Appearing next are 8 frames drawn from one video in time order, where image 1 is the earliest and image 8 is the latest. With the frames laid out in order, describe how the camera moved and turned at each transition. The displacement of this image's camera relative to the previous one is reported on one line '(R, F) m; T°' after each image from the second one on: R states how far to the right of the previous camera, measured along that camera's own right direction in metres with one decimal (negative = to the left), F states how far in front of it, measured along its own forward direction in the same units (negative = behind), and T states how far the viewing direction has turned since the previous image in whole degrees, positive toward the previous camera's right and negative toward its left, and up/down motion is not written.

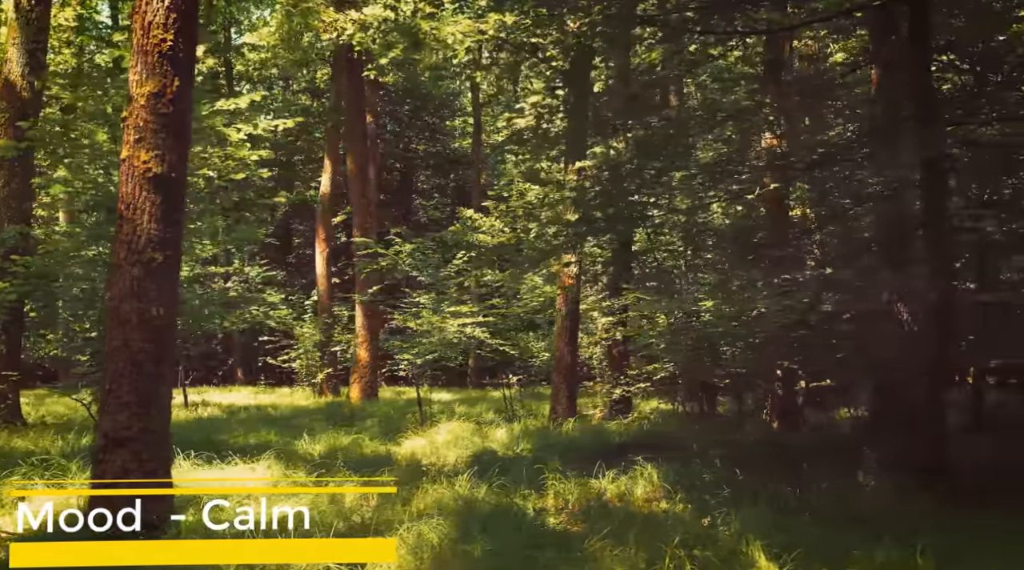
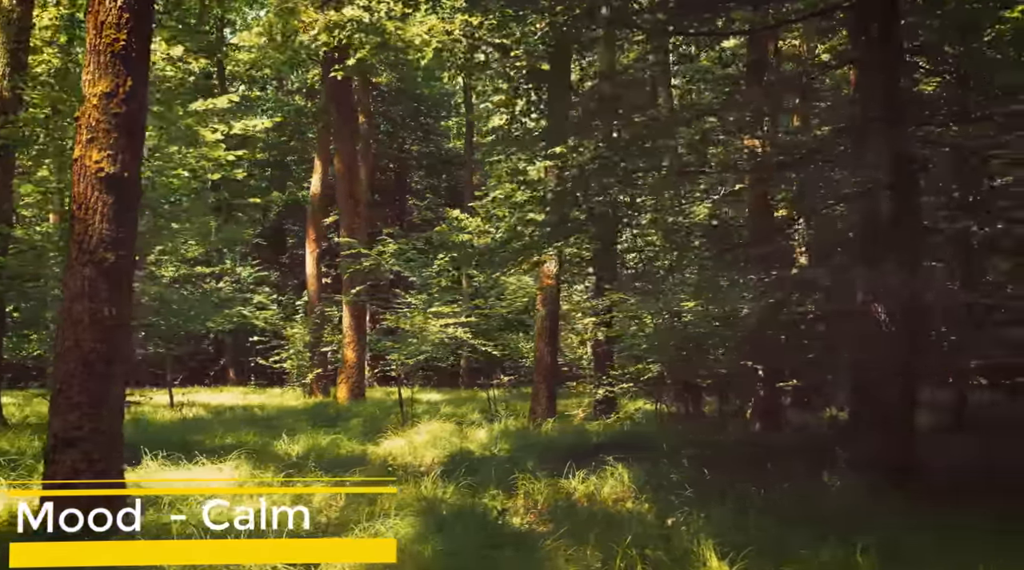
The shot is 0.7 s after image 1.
(+0.2, 0.0) m; 0°
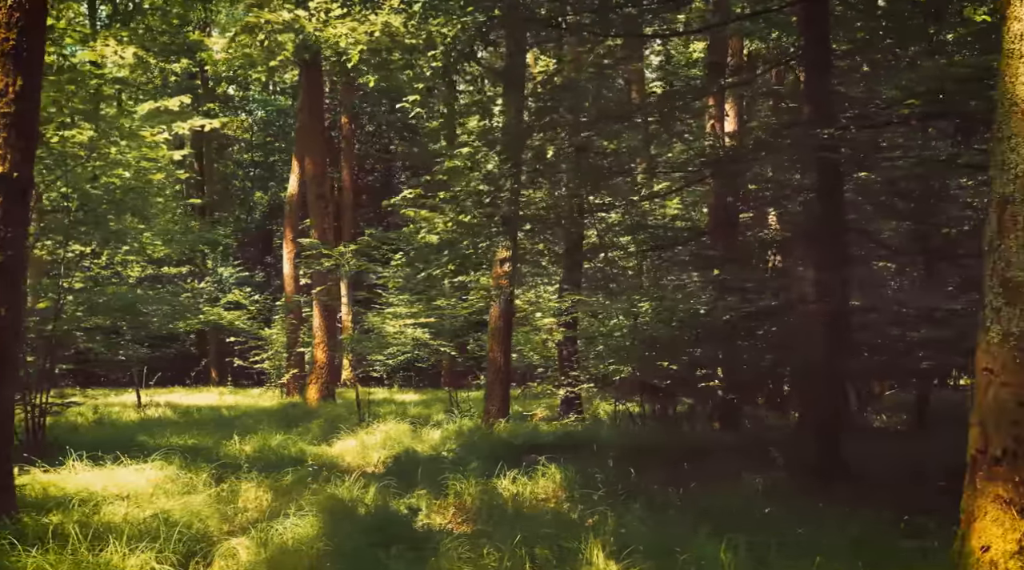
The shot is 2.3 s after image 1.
(+0.5, 0.0) m; +1°
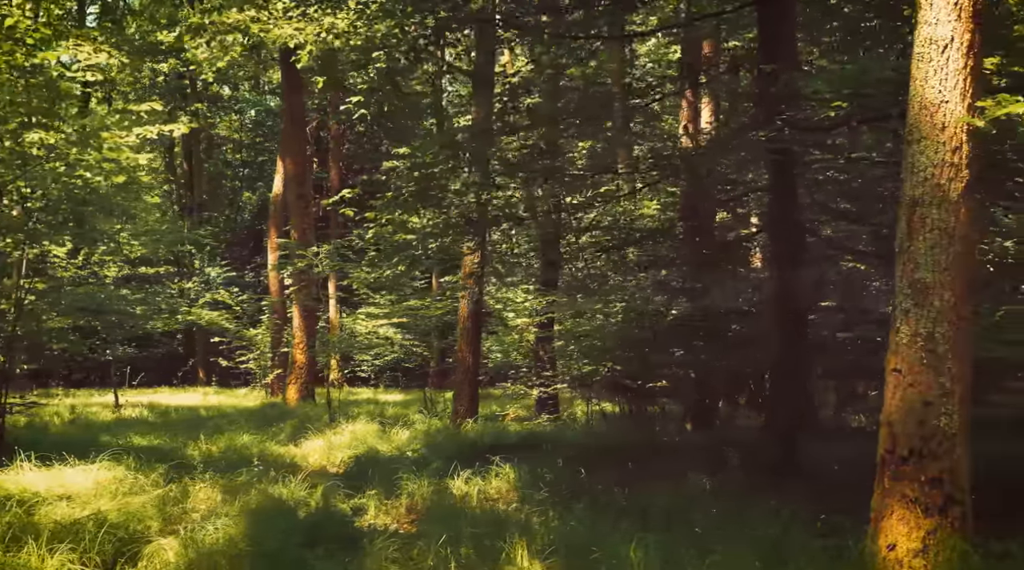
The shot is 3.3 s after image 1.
(+0.3, 0.0) m; +1°
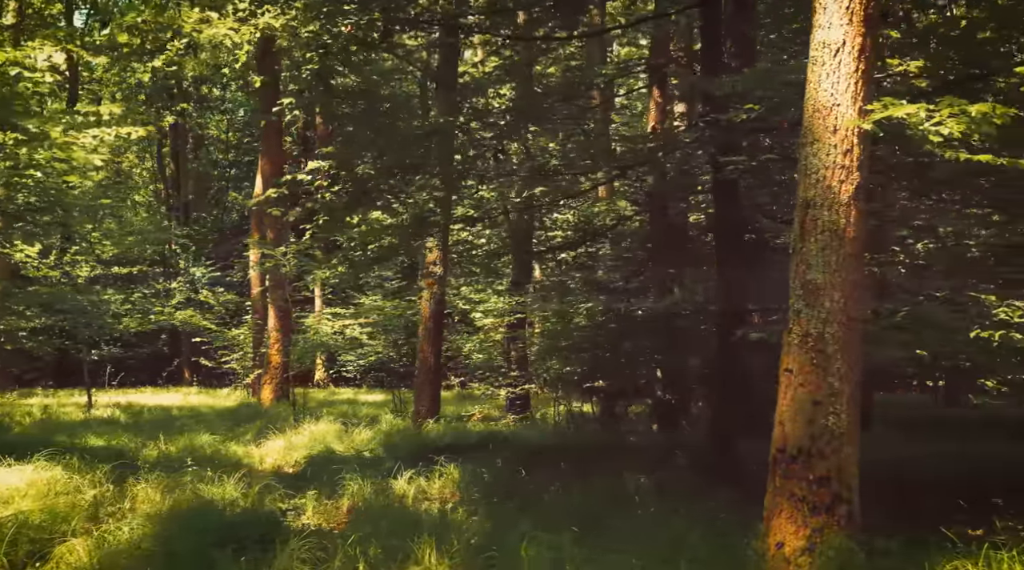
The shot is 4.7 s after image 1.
(+0.4, 0.0) m; +1°
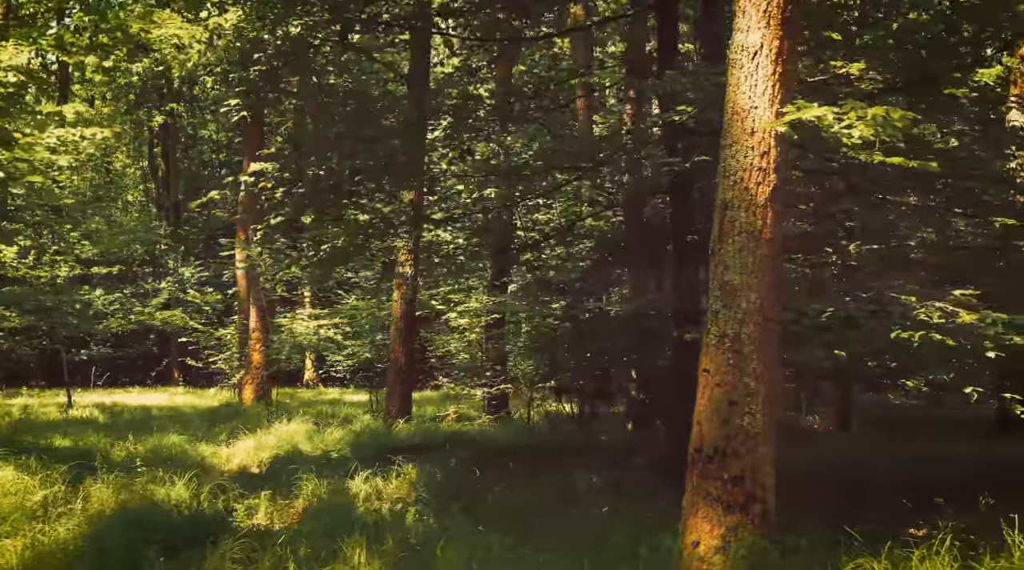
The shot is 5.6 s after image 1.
(+0.3, 0.0) m; +1°
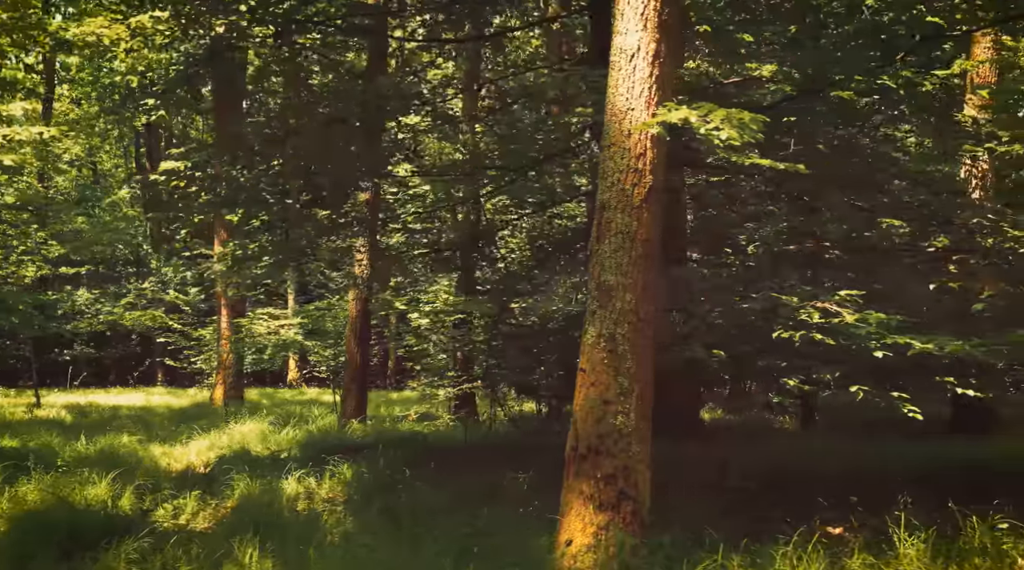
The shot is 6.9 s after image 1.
(+0.5, 0.0) m; +1°
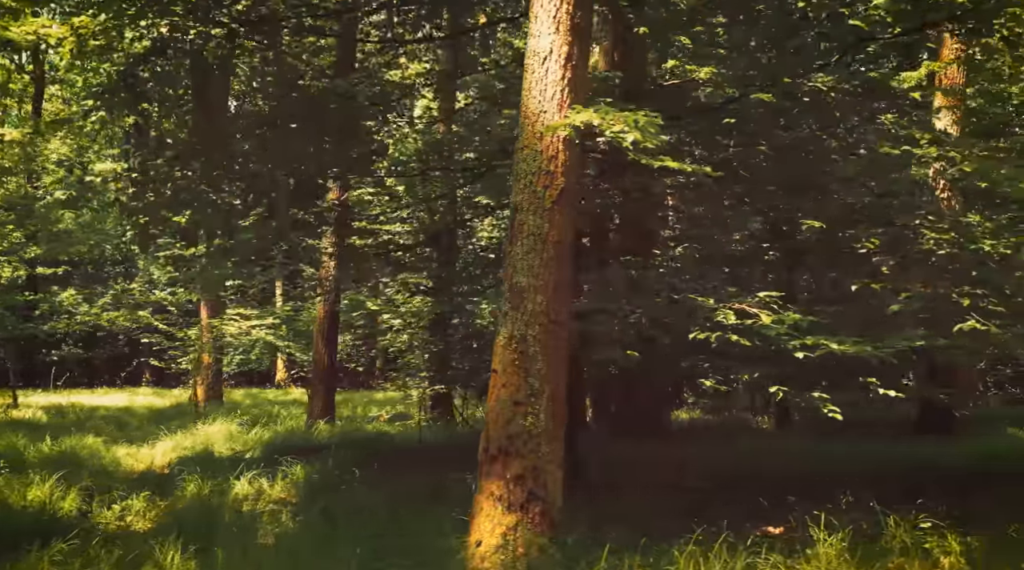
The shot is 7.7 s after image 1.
(+0.3, 0.0) m; +1°
